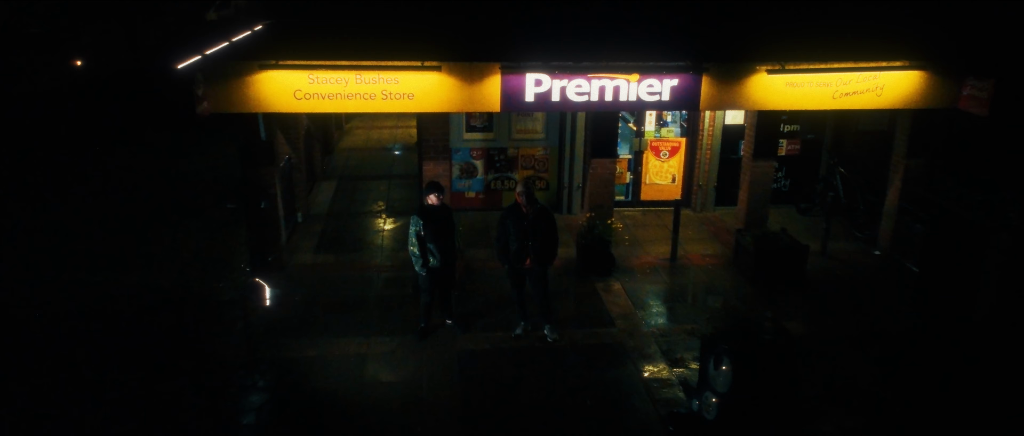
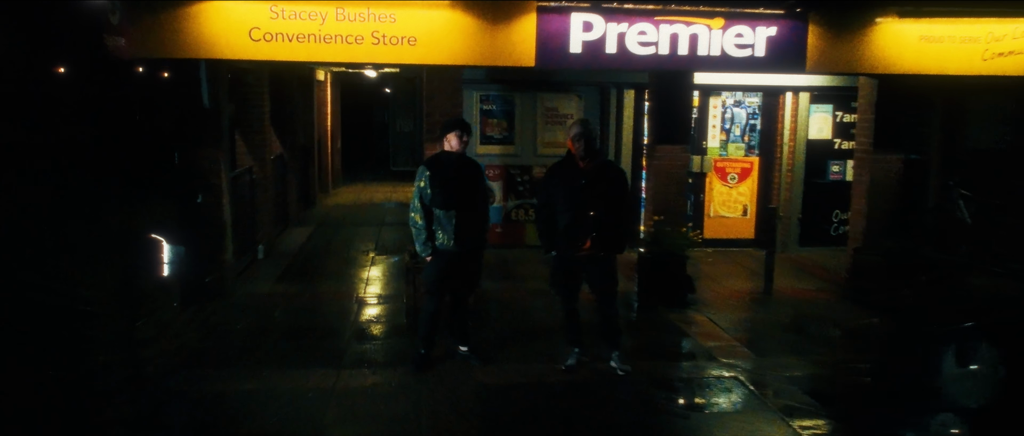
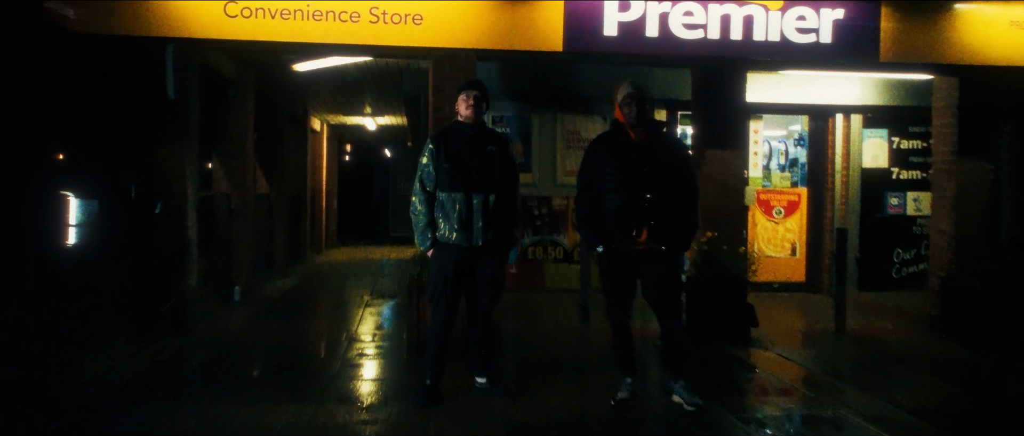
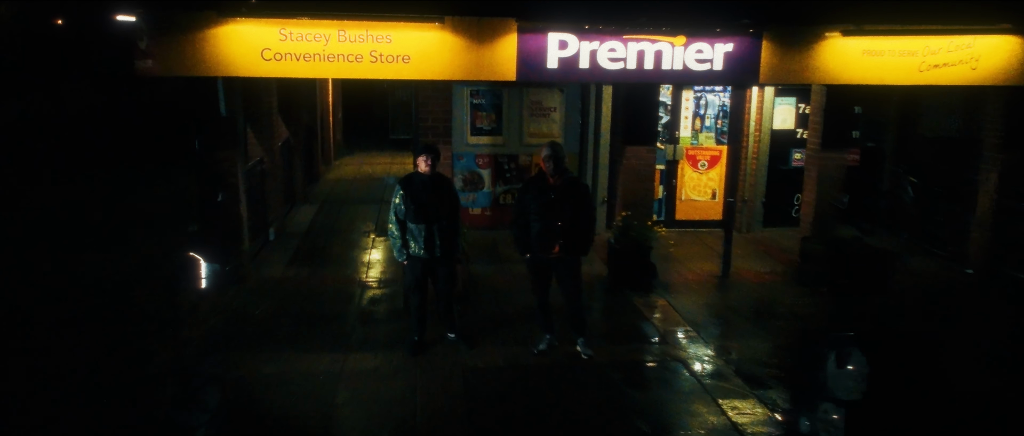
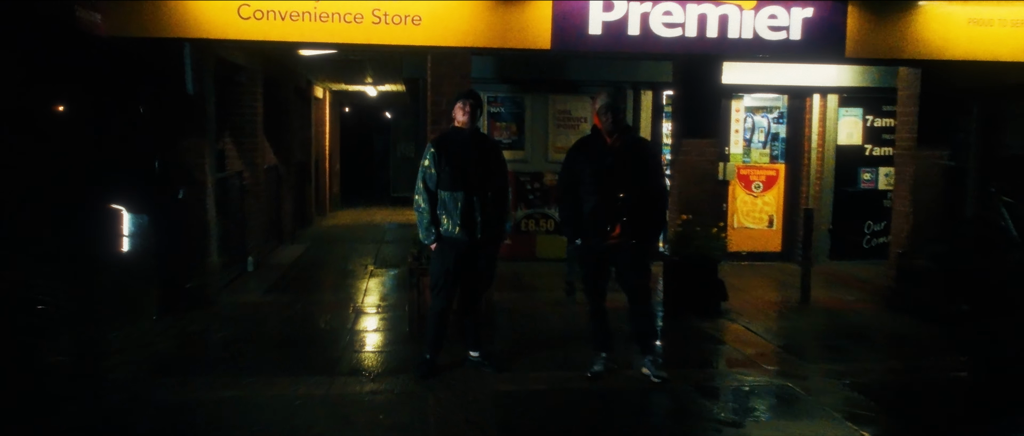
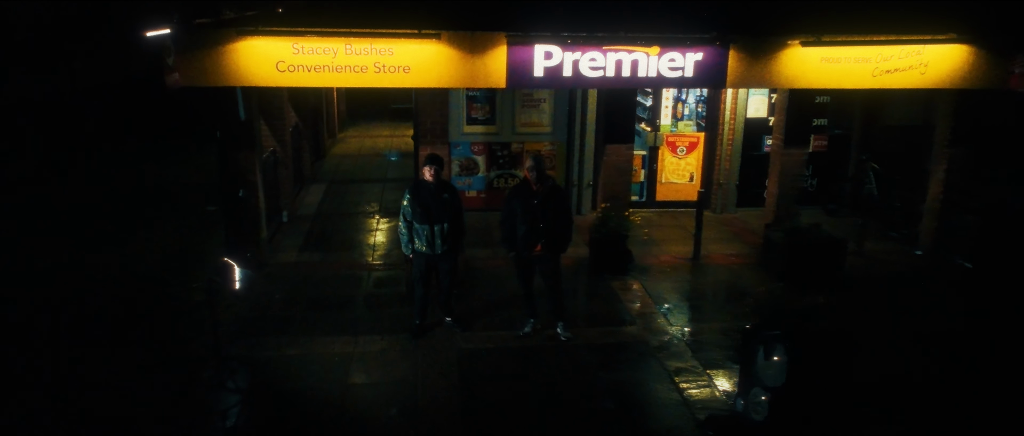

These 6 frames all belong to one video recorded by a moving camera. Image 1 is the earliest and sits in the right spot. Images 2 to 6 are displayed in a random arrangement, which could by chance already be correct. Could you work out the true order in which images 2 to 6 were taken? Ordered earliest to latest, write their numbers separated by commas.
6, 4, 2, 5, 3
